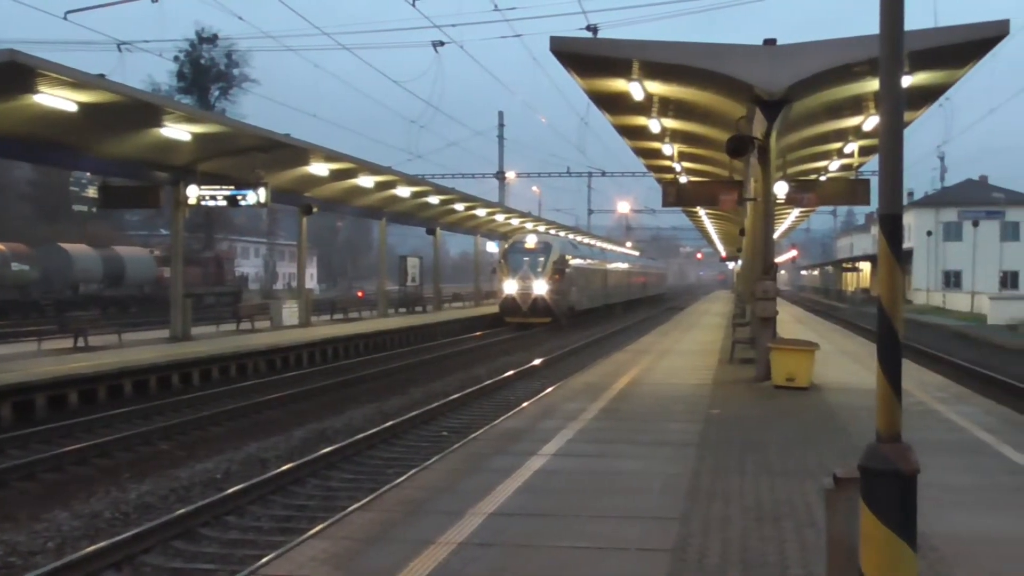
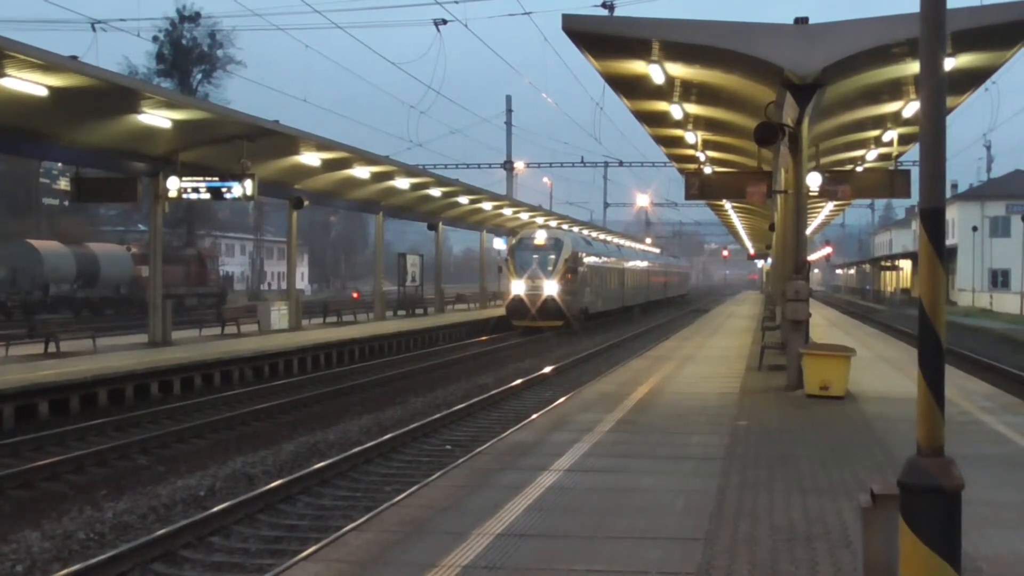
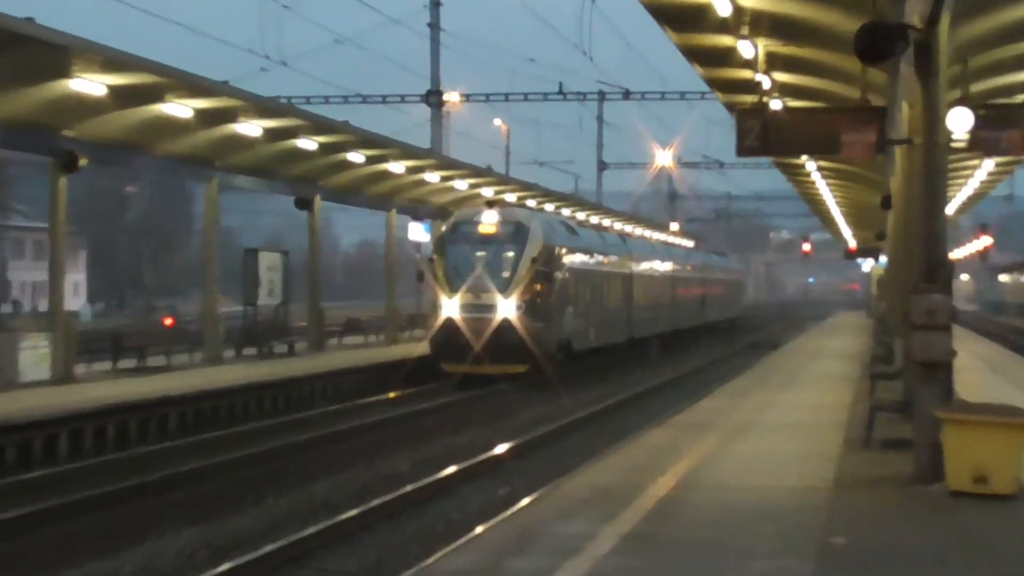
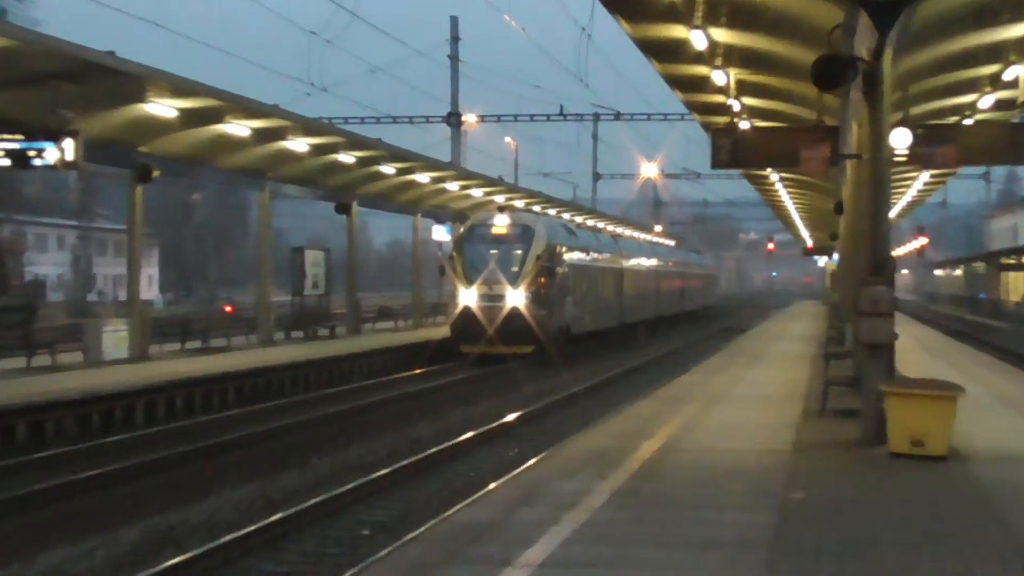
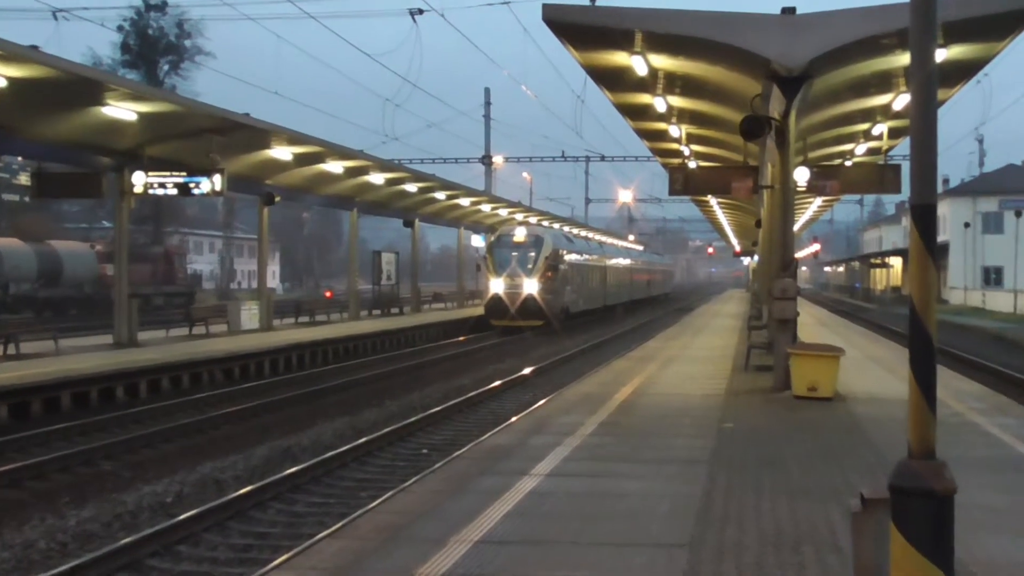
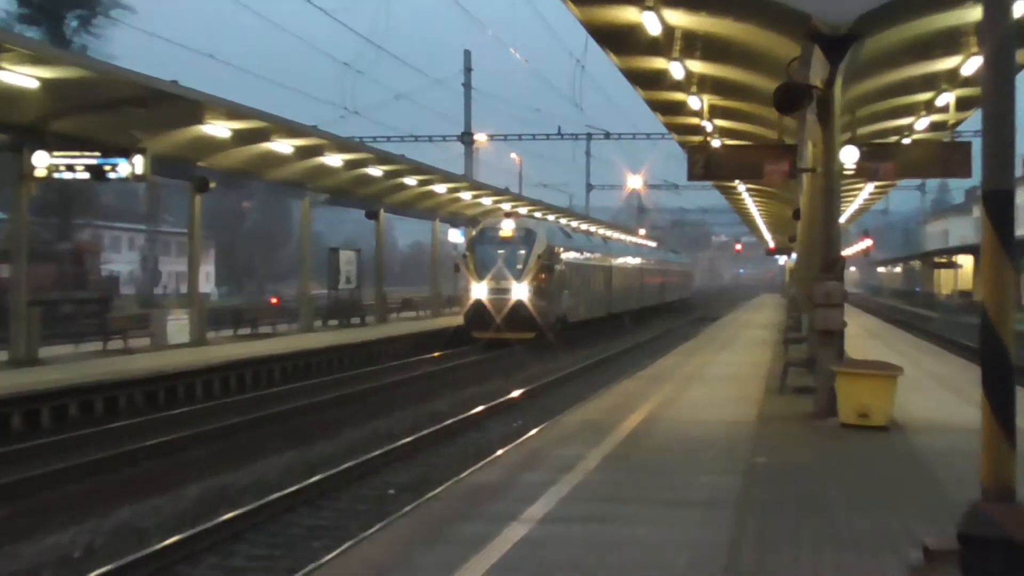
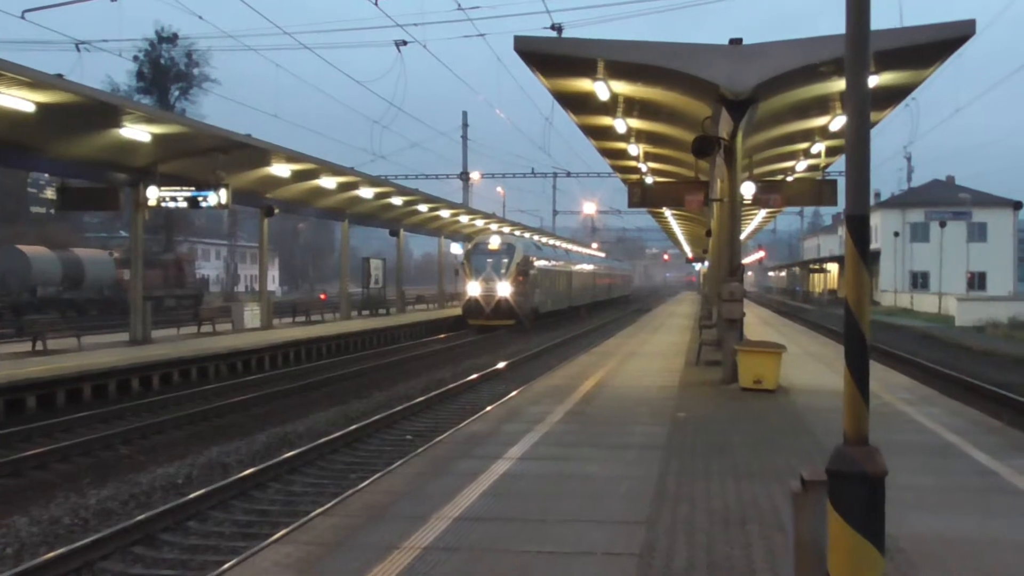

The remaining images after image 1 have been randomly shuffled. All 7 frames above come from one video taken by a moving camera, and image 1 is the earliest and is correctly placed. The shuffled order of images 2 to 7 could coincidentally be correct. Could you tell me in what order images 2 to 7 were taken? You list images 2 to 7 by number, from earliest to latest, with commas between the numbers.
7, 2, 5, 6, 4, 3
